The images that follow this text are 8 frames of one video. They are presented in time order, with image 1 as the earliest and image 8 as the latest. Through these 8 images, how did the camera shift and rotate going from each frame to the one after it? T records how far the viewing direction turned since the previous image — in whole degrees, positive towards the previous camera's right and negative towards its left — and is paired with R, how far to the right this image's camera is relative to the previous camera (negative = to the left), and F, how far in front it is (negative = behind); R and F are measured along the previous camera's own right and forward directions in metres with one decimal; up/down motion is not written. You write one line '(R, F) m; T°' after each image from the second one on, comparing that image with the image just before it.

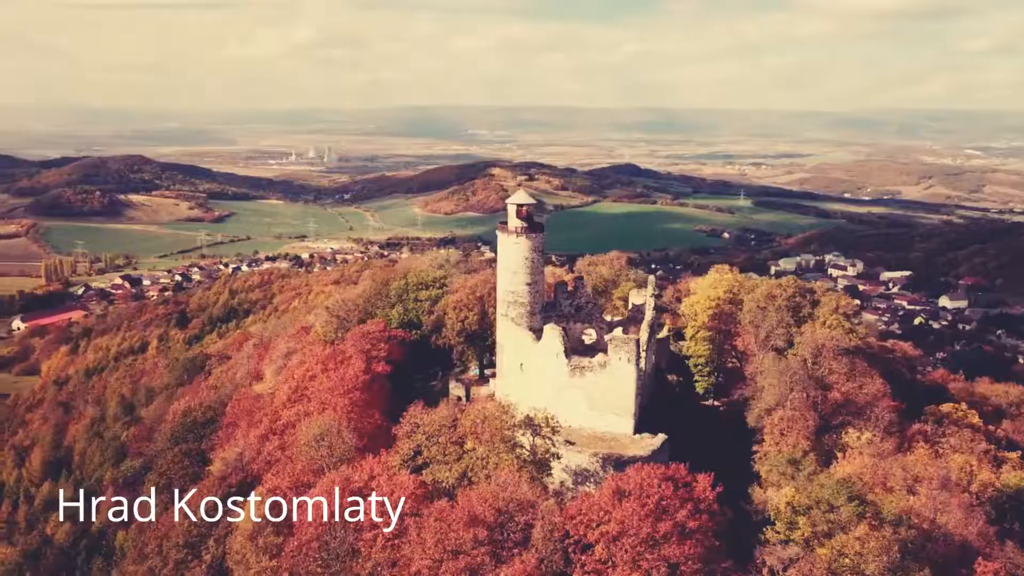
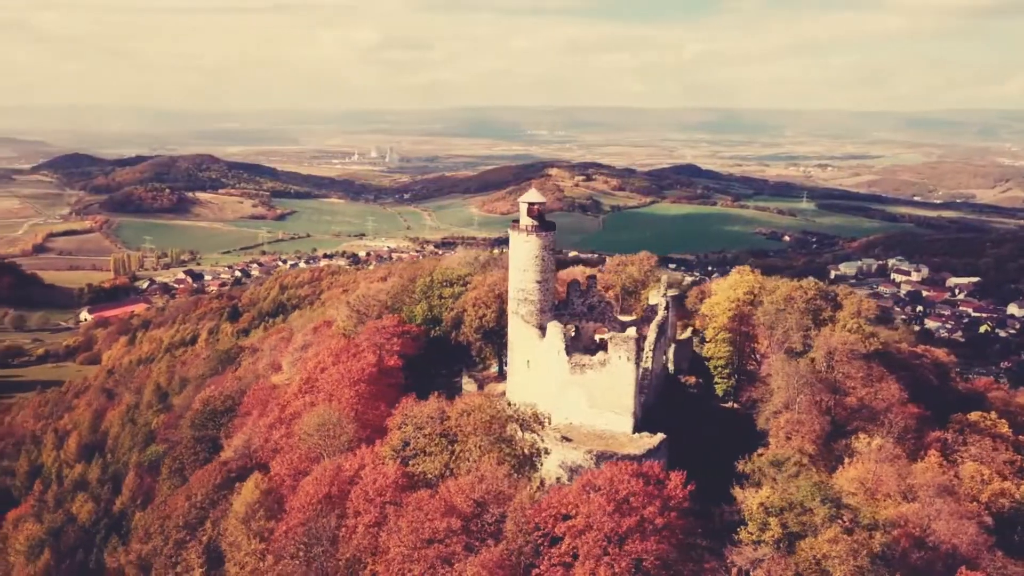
(+1.6, -0.2) m; -4°
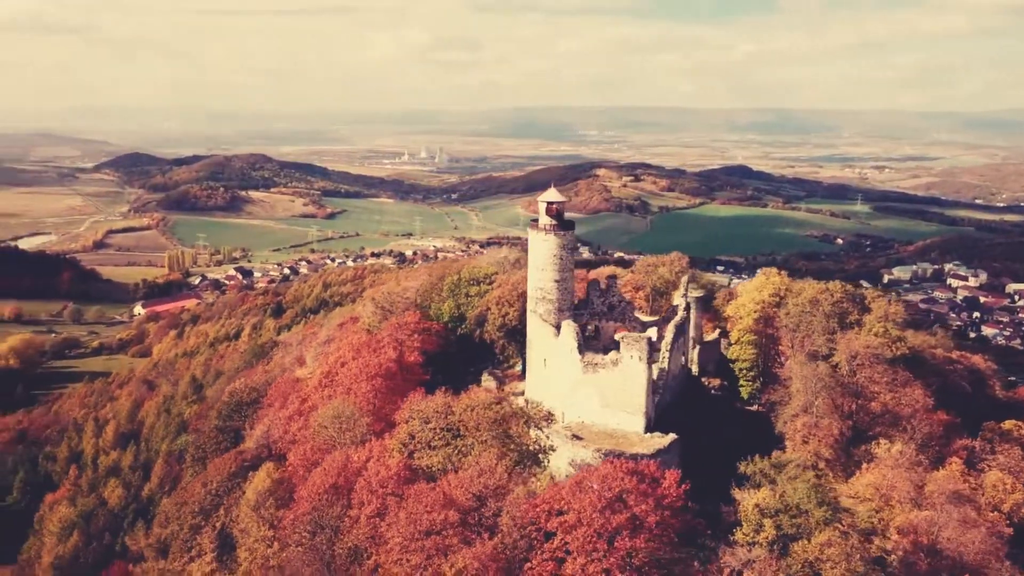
(+1.0, -0.2) m; -3°
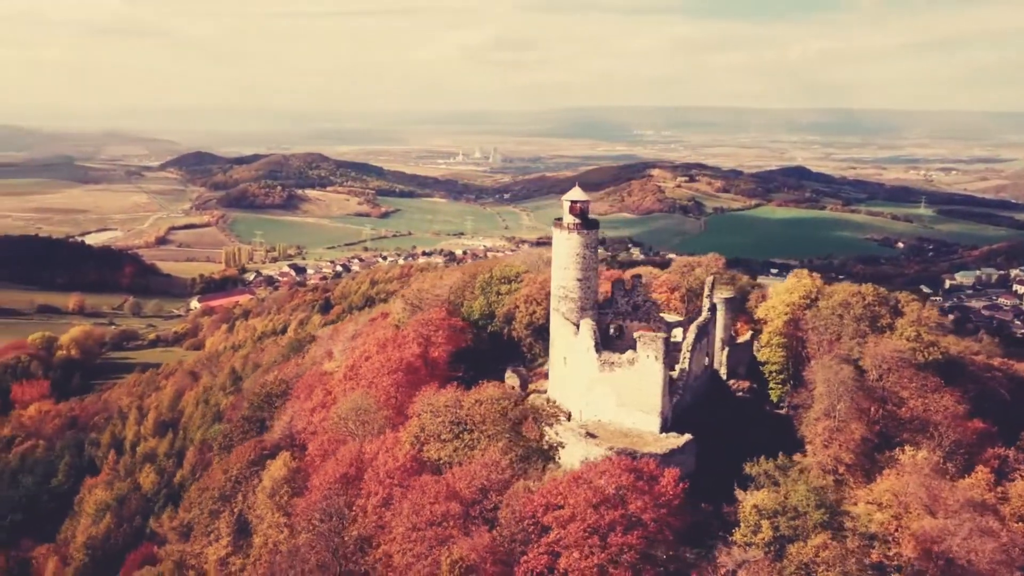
(+1.0, -0.2) m; -4°
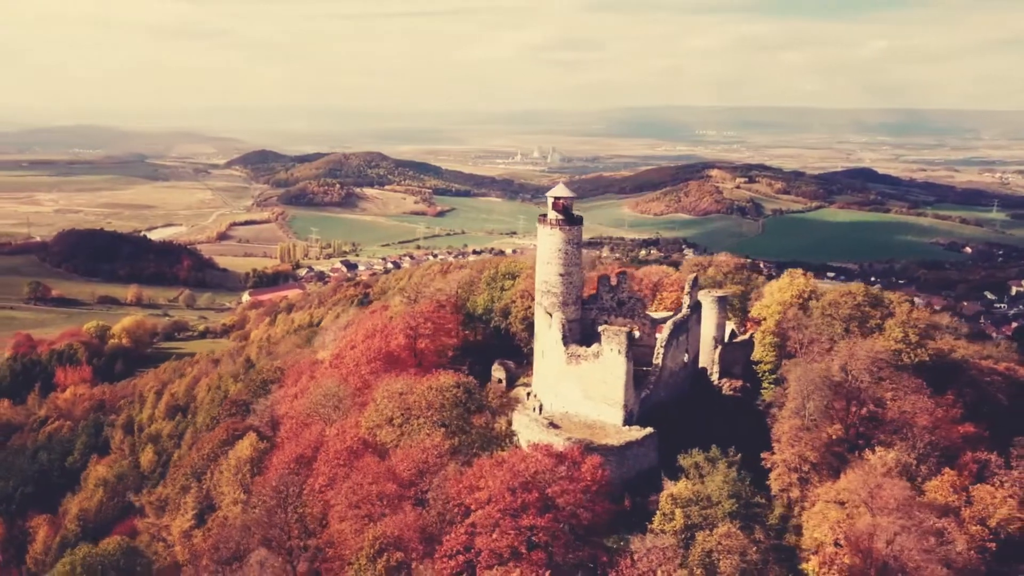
(+2.6, -0.5) m; -4°
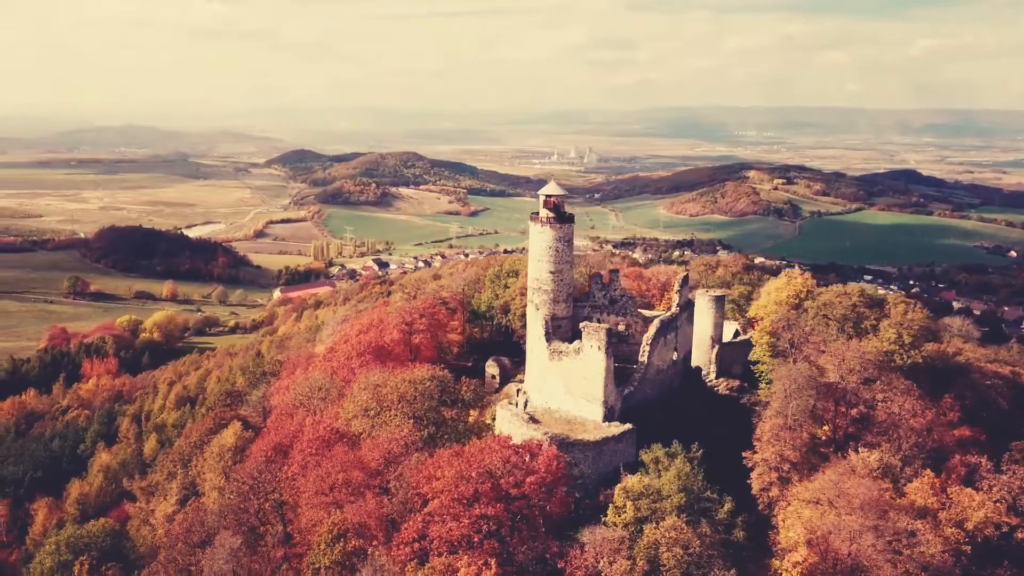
(+1.5, -0.3) m; -3°
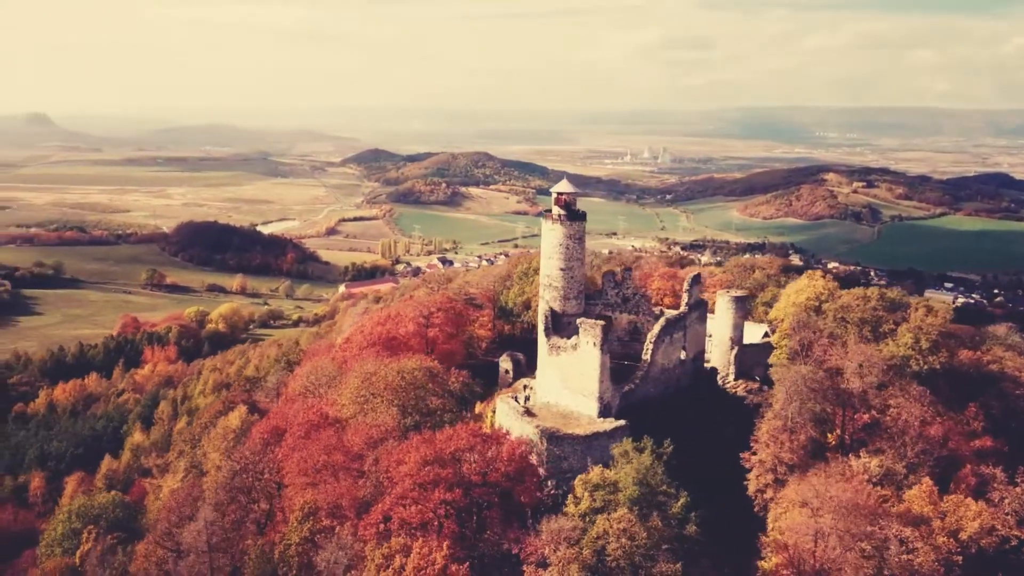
(+2.1, -0.3) m; -5°
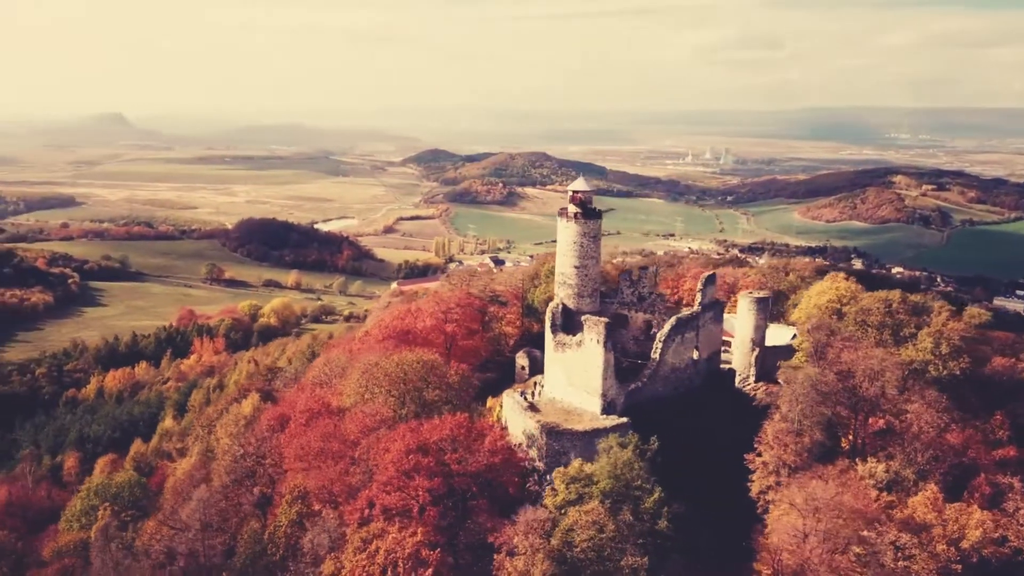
(+1.5, -0.2) m; -4°
